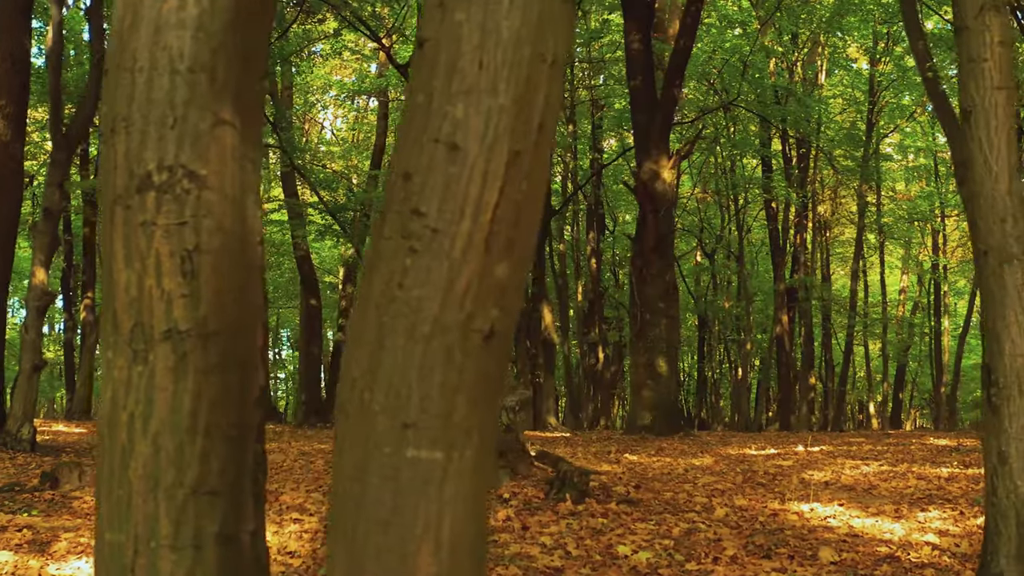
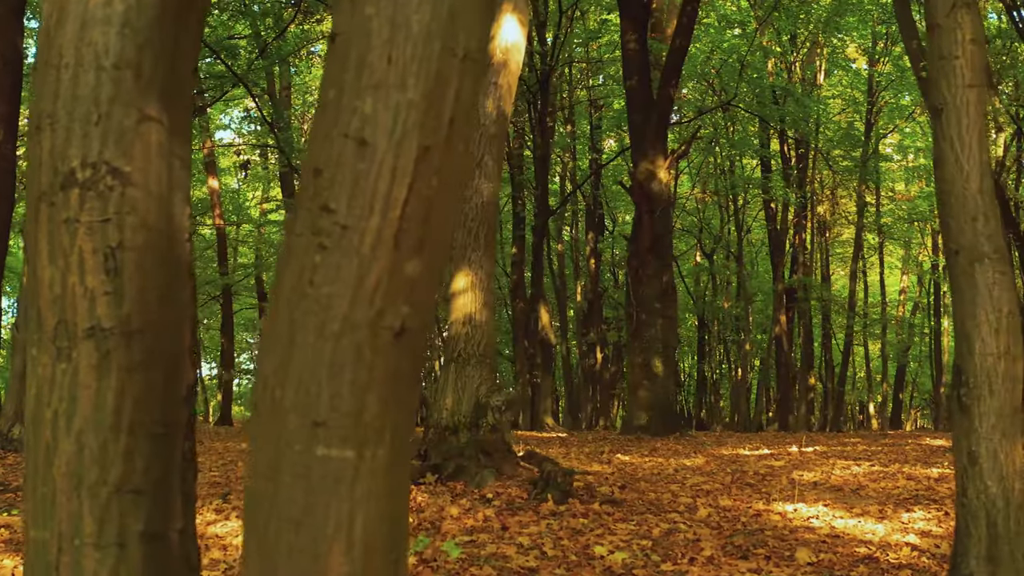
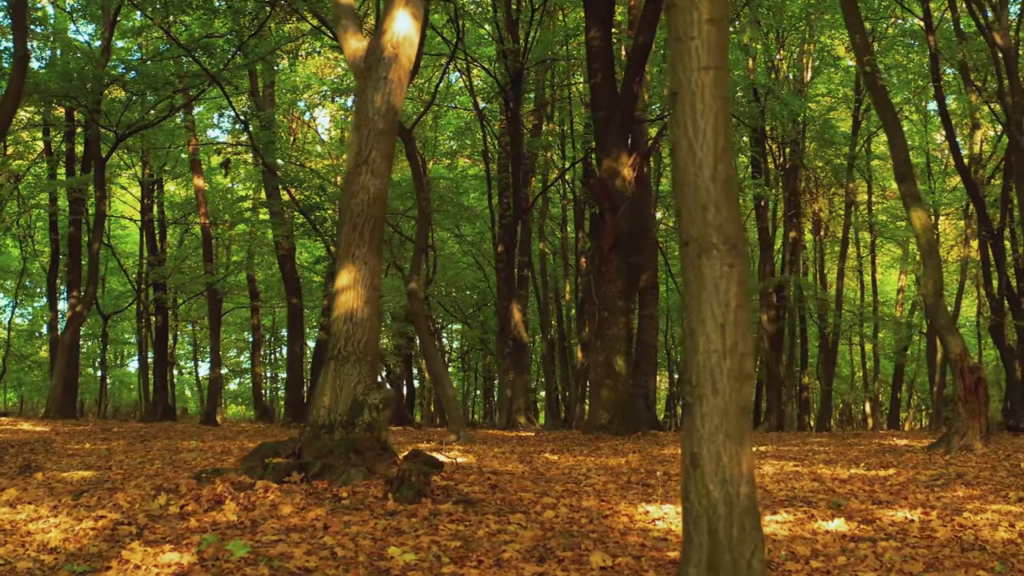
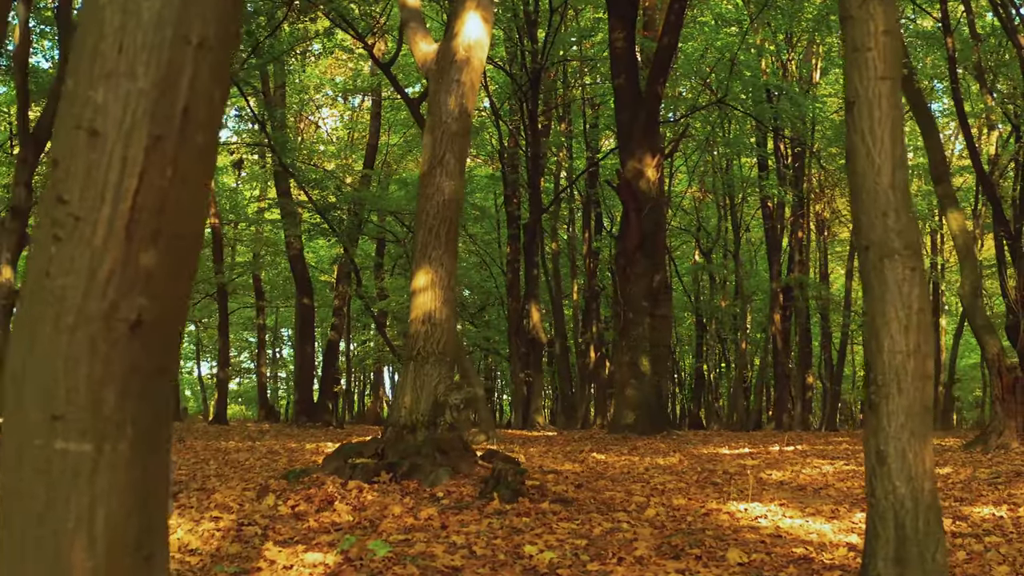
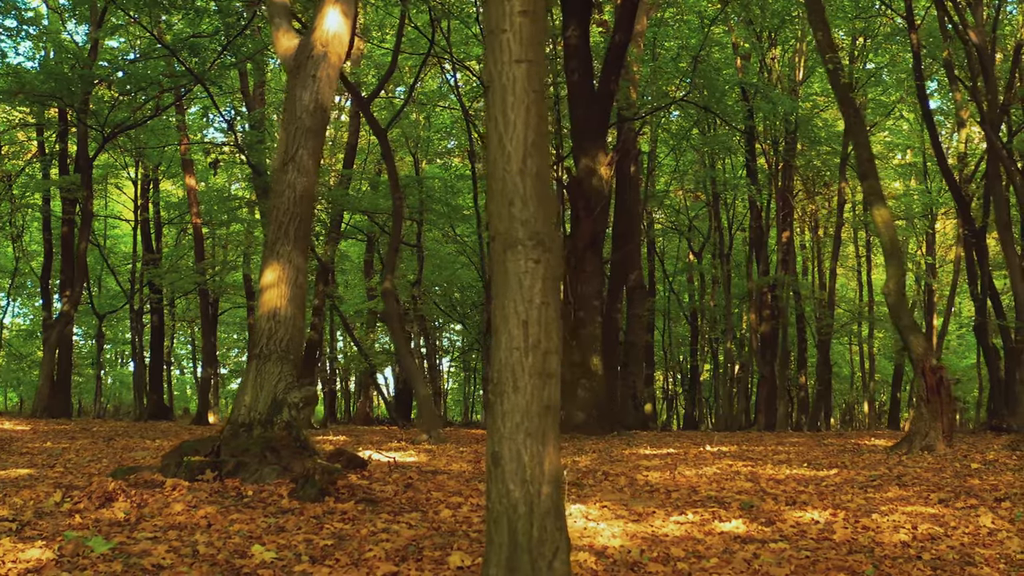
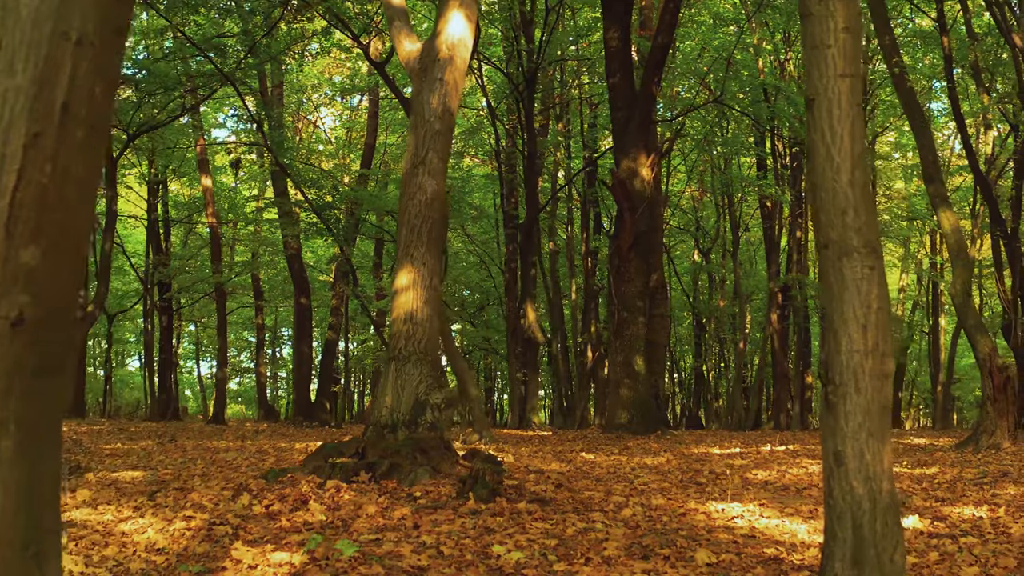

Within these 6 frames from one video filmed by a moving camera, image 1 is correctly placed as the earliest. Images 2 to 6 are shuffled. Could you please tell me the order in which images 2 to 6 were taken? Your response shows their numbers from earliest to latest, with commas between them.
2, 4, 6, 3, 5
